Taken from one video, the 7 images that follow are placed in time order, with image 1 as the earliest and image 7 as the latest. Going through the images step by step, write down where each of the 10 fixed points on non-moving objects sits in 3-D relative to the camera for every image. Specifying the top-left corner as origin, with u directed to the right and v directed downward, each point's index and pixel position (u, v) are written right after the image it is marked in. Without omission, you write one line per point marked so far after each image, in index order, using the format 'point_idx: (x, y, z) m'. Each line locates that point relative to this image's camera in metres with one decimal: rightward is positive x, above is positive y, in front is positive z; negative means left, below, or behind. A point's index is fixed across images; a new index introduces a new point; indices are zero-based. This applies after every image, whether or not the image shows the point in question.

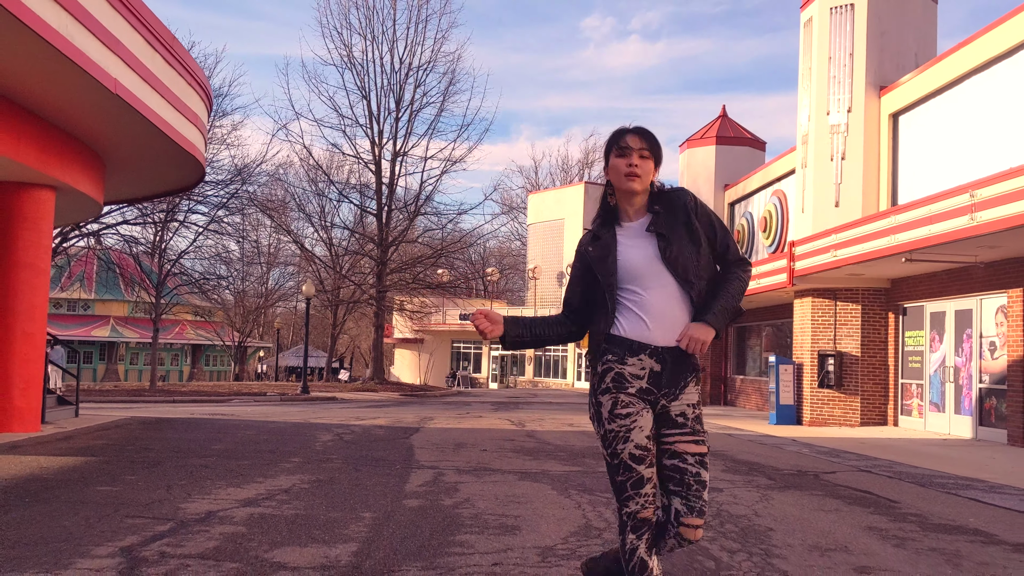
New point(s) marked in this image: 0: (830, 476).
0: (+3.2, -1.9, +8.7) m
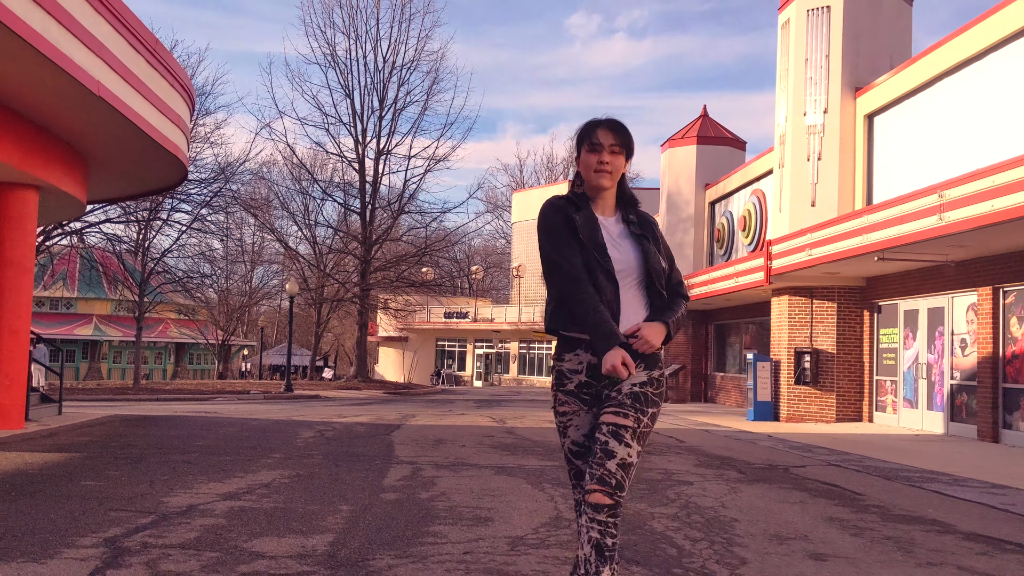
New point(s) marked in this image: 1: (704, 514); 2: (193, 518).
0: (+3.0, -1.9, +9.0) m
1: (+1.3, -1.6, +6.1) m
2: (-2.0, -1.4, +5.4) m
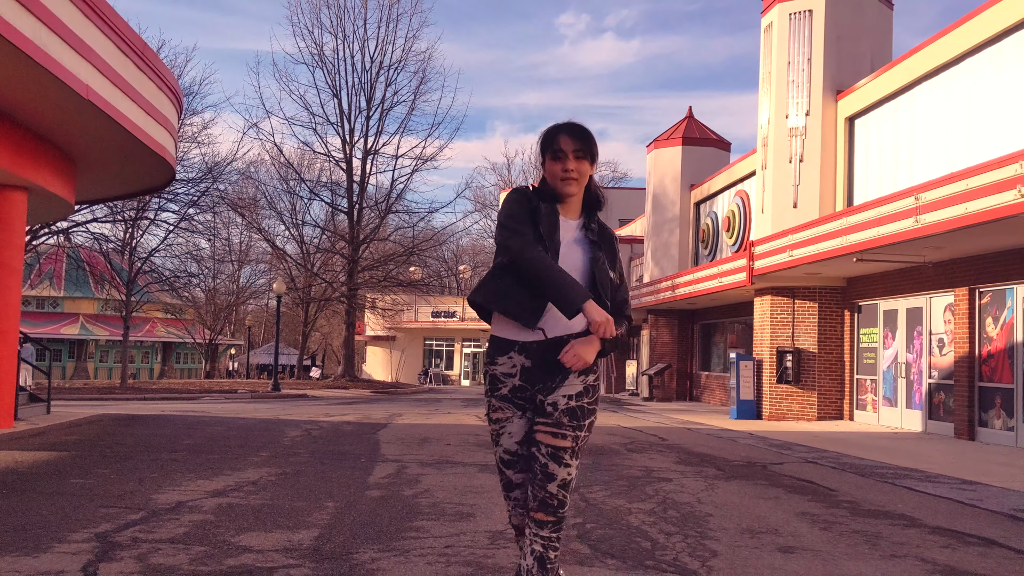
0: (+2.8, -1.9, +9.2) m
1: (+1.2, -1.6, +6.3) m
2: (-2.1, -1.5, +5.6) m
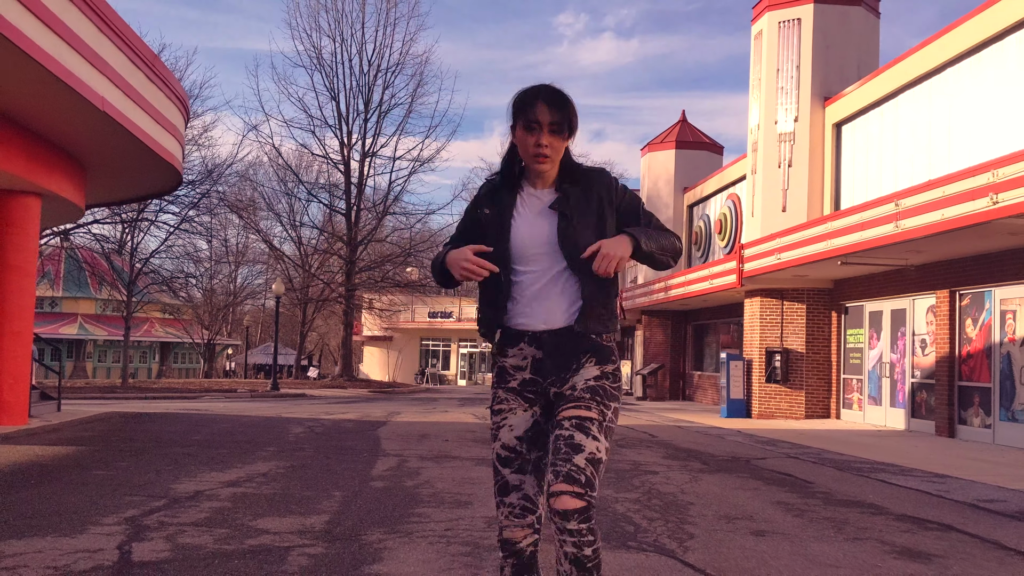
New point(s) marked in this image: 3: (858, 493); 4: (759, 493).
0: (+2.8, -1.9, +9.6) m
1: (+1.2, -1.6, +6.7) m
2: (-2.1, -1.5, +6.0) m
3: (+3.0, -1.8, +7.5) m
4: (+2.1, -1.7, +7.3) m
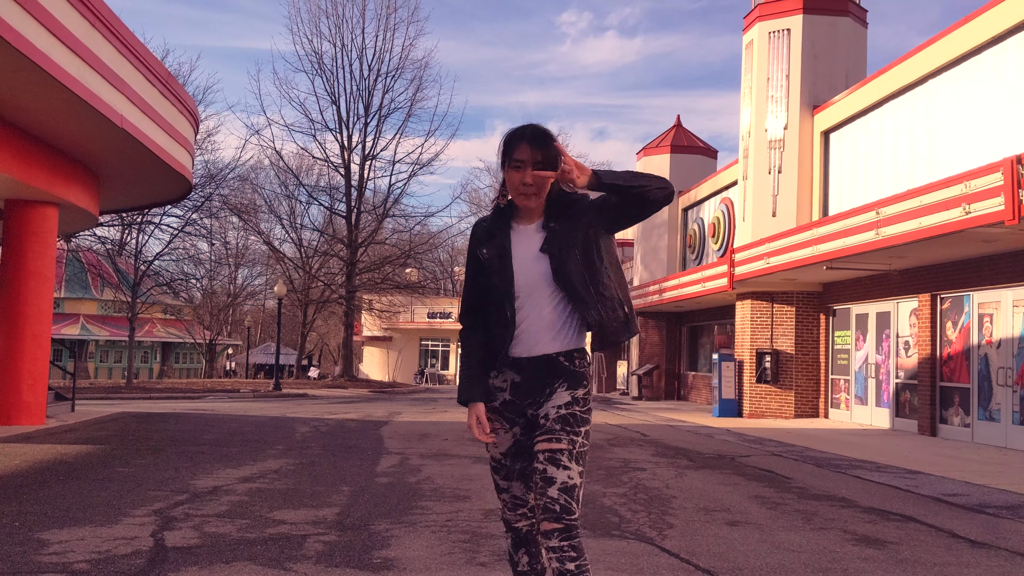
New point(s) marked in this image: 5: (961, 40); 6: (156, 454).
0: (+2.7, -2.0, +10.1) m
1: (+1.1, -1.7, +7.2) m
2: (-2.2, -1.6, +6.5) m
3: (+3.0, -1.8, +8.0) m
4: (+2.0, -1.8, +7.8) m
5: (+7.3, +4.0, +14.1) m
6: (-3.7, -1.7, +8.9) m
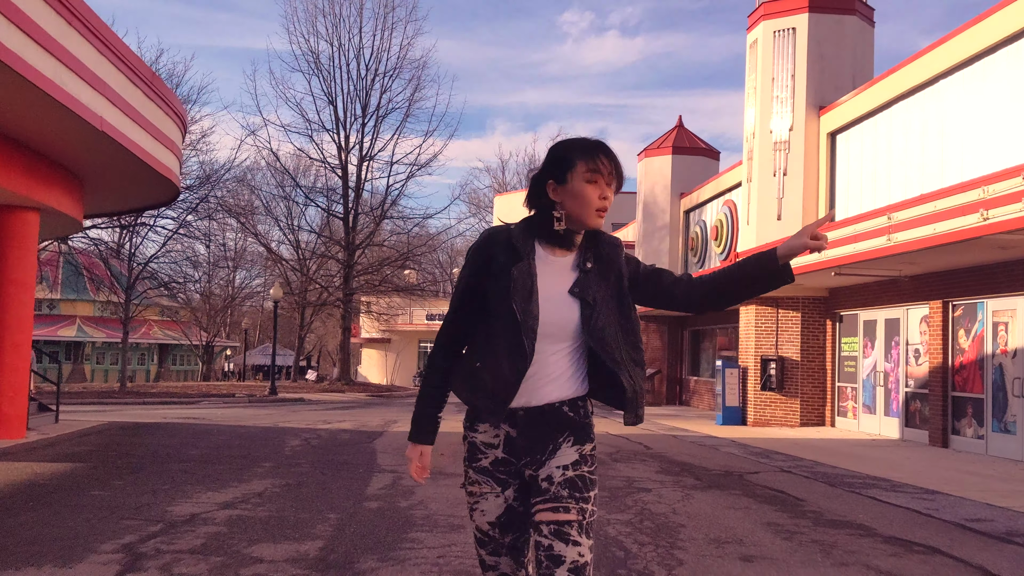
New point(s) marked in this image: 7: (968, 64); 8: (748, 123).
0: (+2.7, -2.1, +9.7) m
1: (+1.1, -1.8, +6.8) m
2: (-2.2, -1.7, +6.1) m
3: (+2.9, -1.9, +7.6) m
4: (+2.0, -1.9, +7.3) m
5: (+7.3, +3.9, +13.7) m
6: (-3.7, -1.8, +8.5) m
7: (+7.4, +3.6, +14.0) m
8: (+5.3, +3.6, +19.6) m
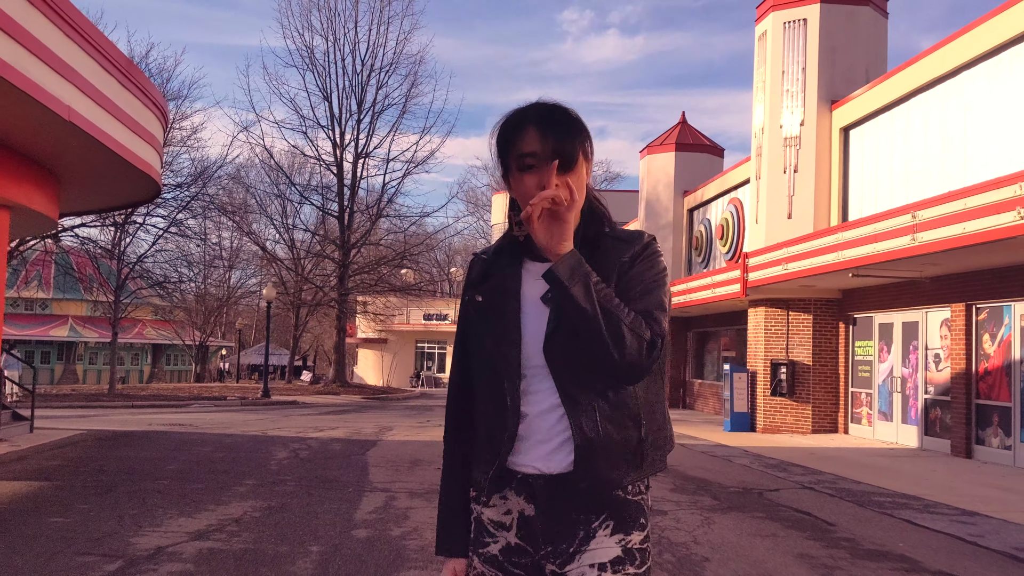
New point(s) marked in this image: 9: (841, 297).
0: (+2.7, -2.1, +9.0) m
1: (+1.2, -1.9, +6.1) m
2: (-2.2, -1.7, +5.3) m
3: (+3.0, -2.0, +6.9) m
4: (+2.0, -1.9, +6.6) m
5: (+7.3, +3.9, +13.0) m
6: (-3.6, -1.8, +7.7) m
7: (+7.4, +3.6, +13.3) m
8: (+5.3, +3.6, +18.9) m
9: (+6.5, -0.2, +17.1) m
